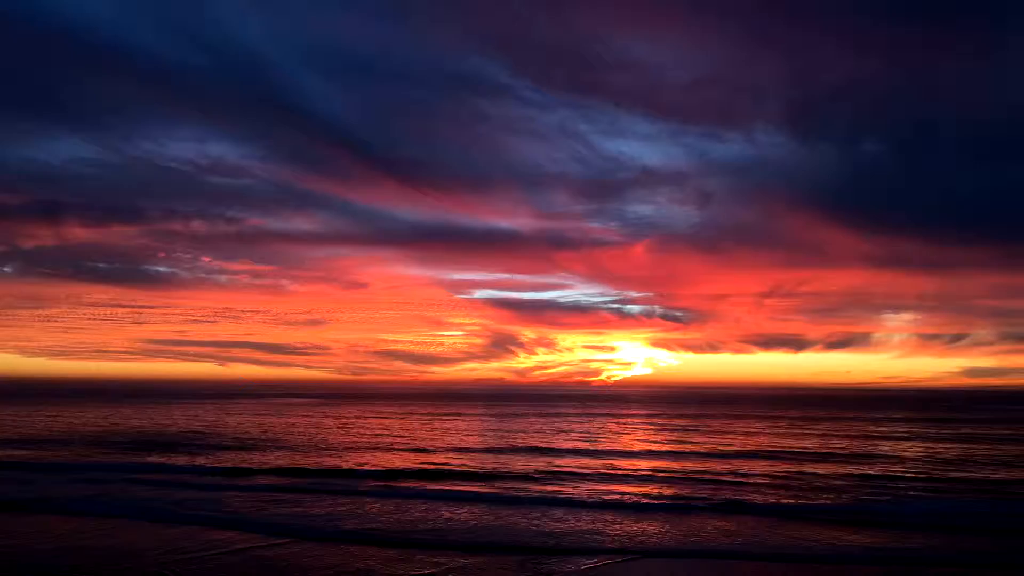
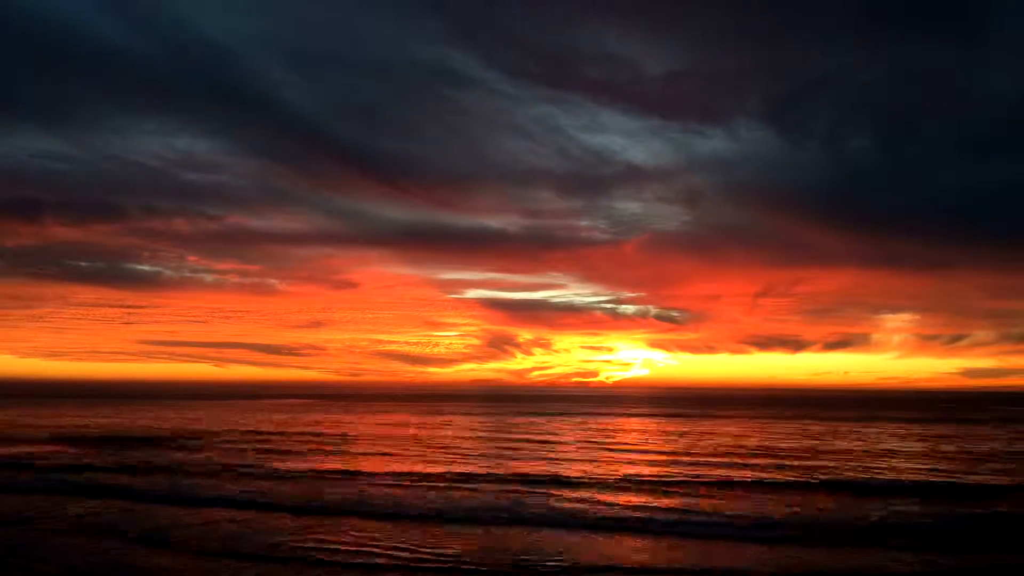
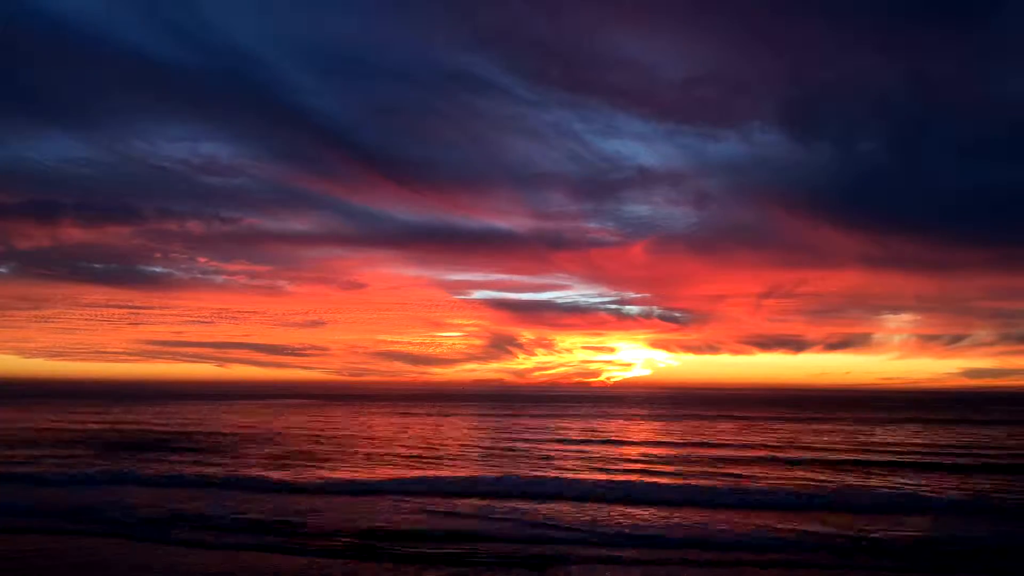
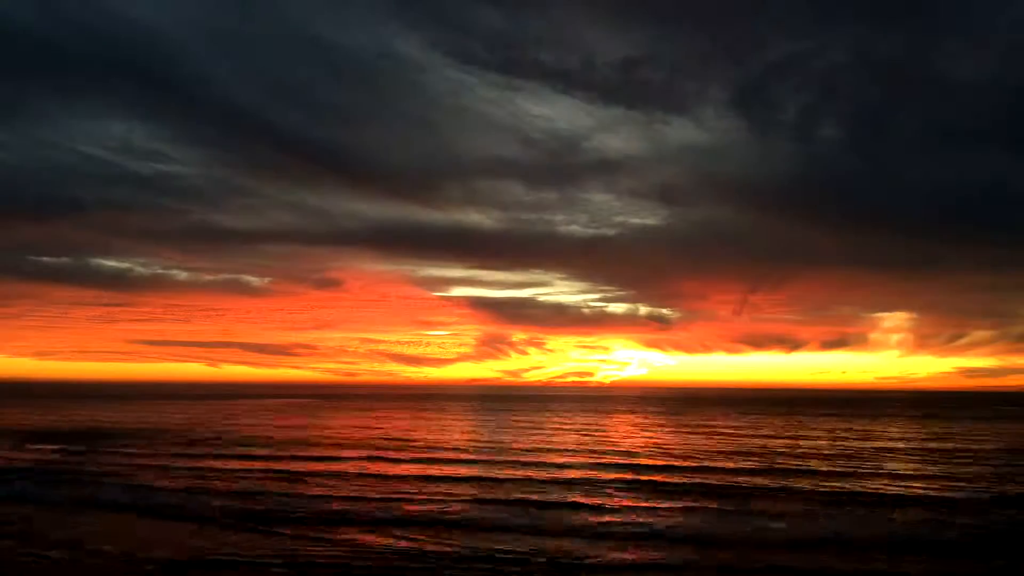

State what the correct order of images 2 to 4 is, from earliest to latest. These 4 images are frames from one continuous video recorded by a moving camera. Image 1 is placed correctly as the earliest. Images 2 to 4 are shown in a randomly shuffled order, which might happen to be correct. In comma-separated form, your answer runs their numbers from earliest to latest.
3, 2, 4
